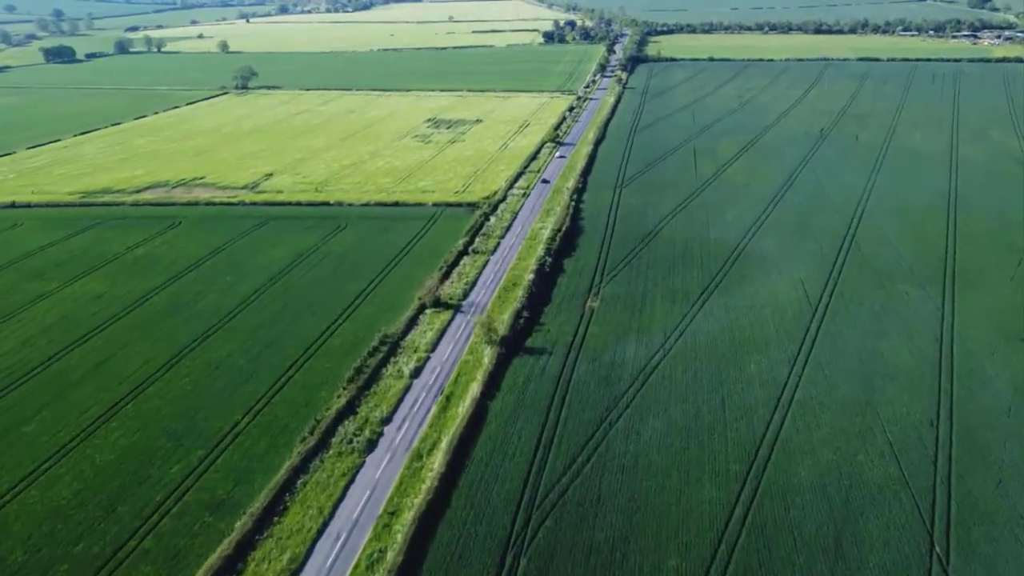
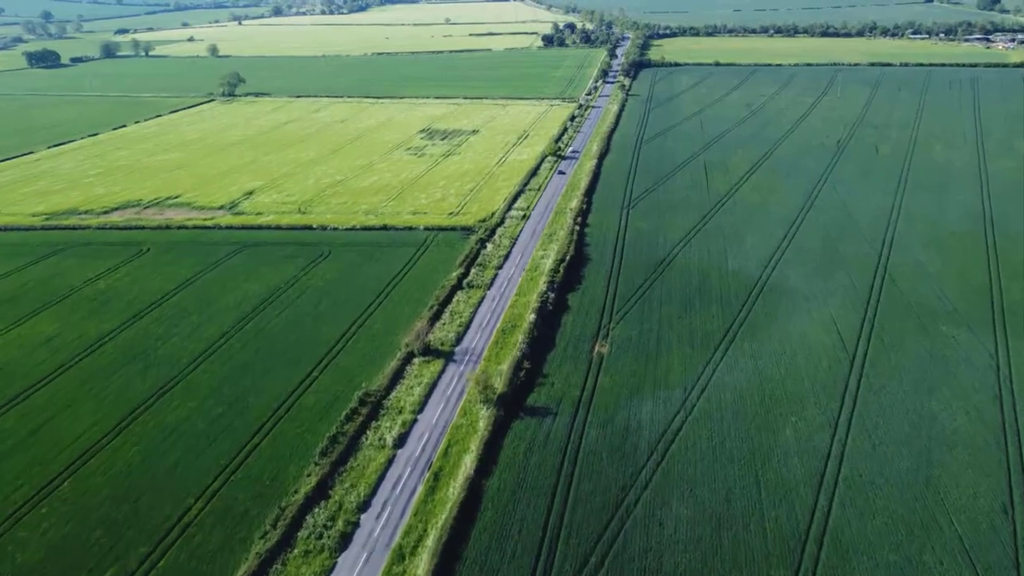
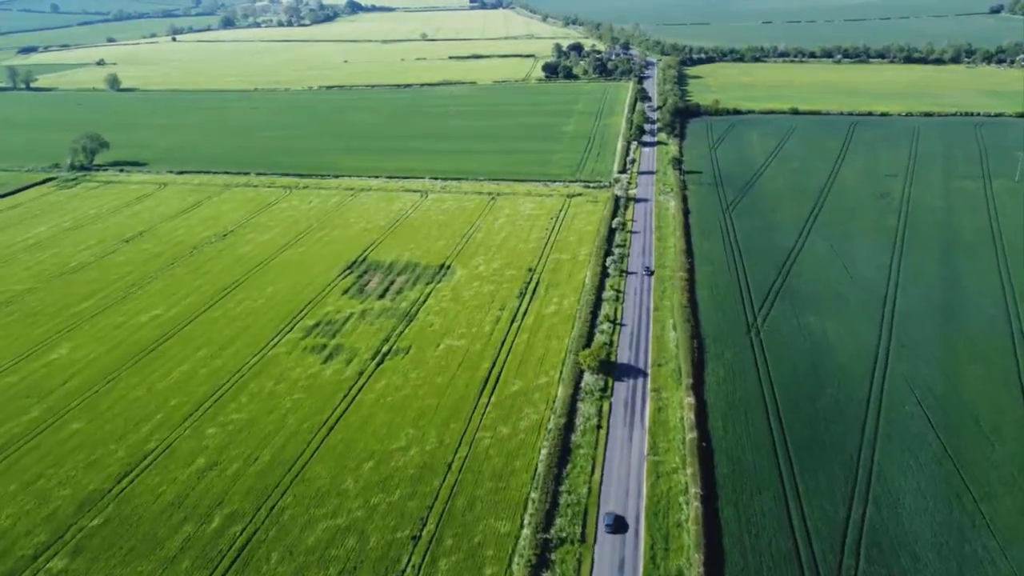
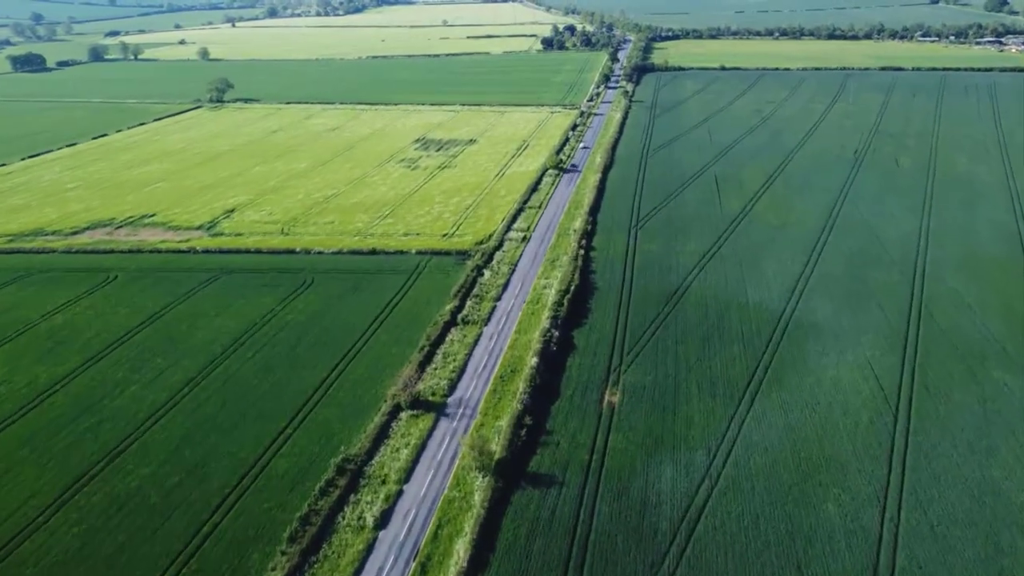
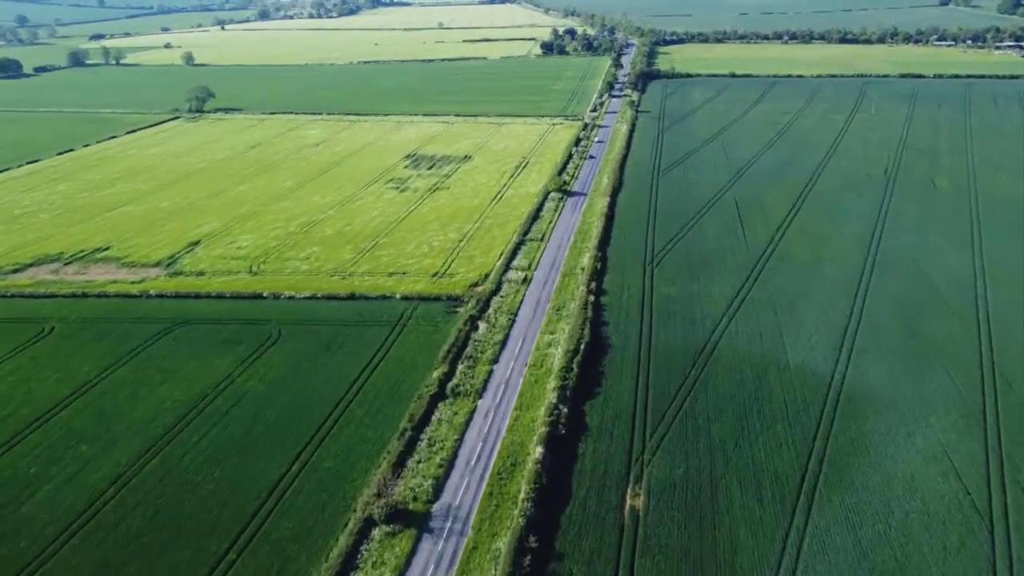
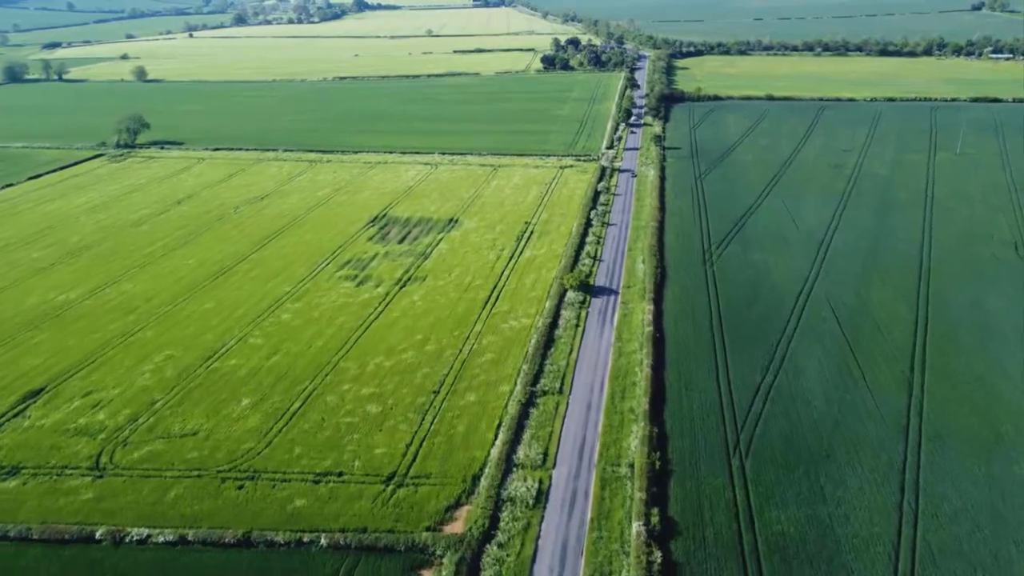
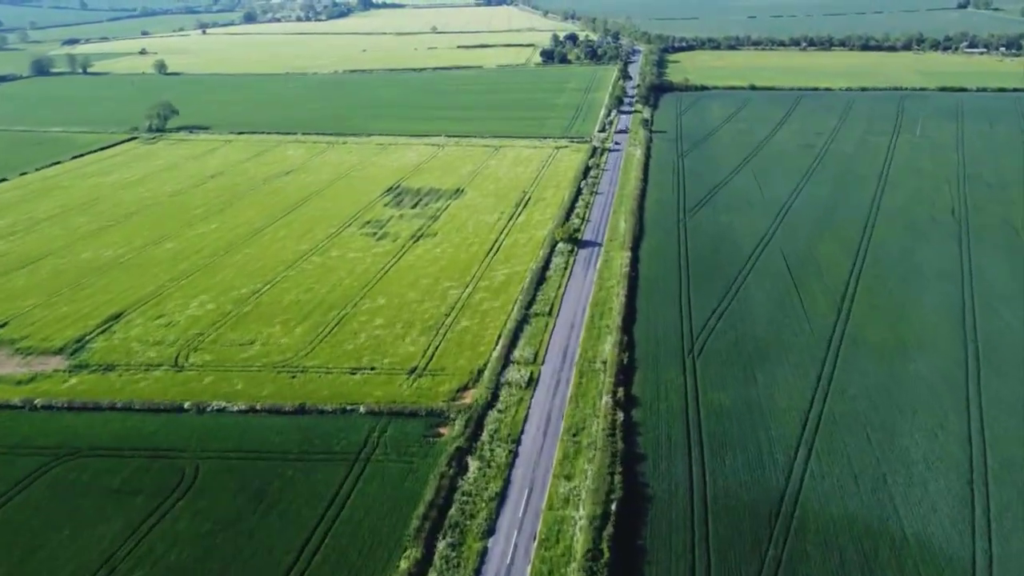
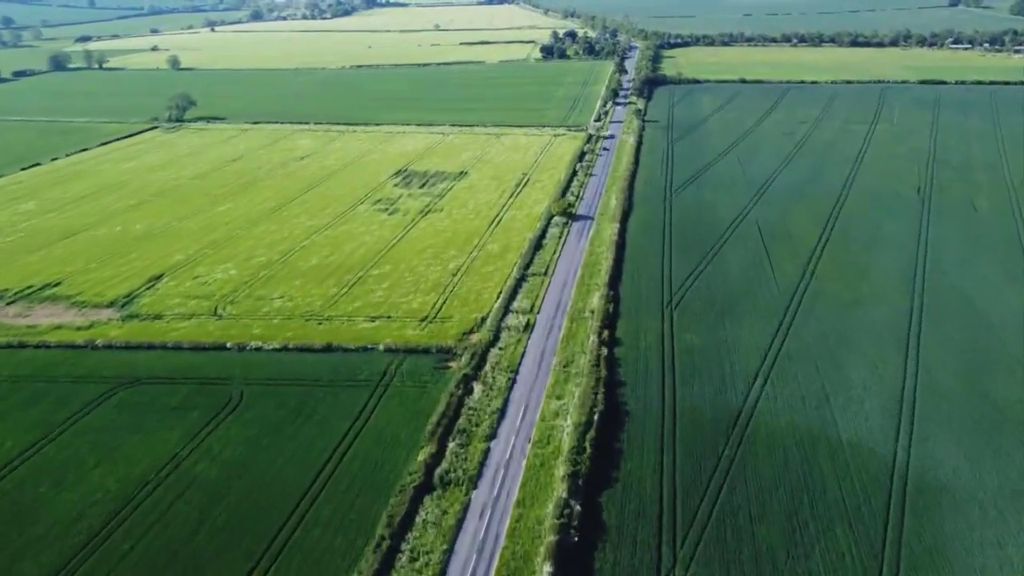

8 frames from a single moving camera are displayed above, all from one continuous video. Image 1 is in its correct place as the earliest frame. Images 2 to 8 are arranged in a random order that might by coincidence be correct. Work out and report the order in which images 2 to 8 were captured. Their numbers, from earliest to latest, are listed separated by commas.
2, 4, 5, 8, 7, 6, 3
